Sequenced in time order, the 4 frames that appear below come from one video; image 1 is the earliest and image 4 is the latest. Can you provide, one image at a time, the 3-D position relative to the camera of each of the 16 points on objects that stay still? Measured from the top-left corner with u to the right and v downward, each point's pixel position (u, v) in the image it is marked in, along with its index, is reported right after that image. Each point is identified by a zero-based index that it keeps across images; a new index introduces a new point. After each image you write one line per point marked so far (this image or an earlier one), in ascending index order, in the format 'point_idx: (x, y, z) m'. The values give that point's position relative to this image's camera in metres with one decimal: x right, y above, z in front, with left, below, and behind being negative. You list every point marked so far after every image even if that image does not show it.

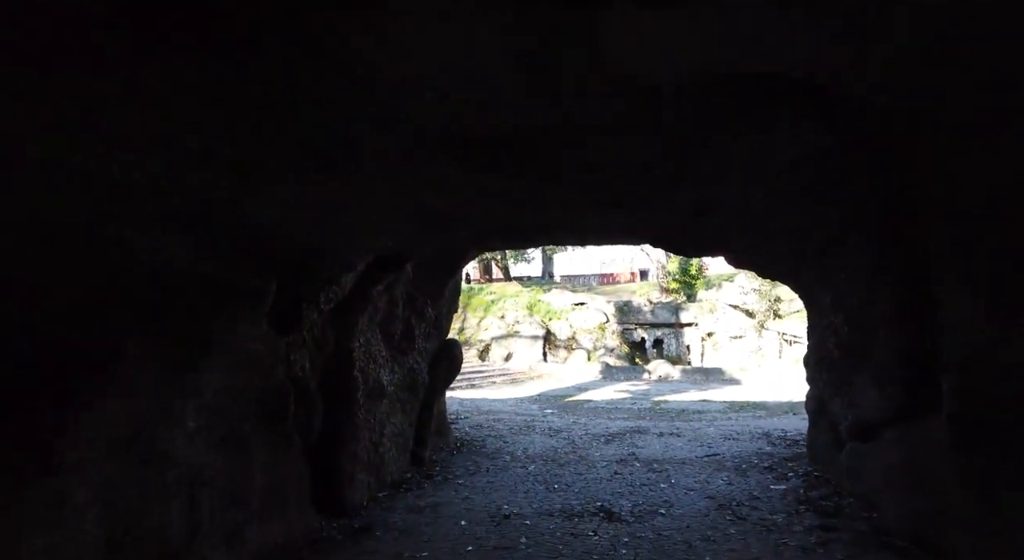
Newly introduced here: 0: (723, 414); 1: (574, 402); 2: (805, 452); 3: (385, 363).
0: (+3.4, -2.2, +11.3) m
1: (+1.2, -2.4, +13.7) m
2: (+2.8, -1.7, +6.7) m
3: (-1.0, -0.7, +5.8) m
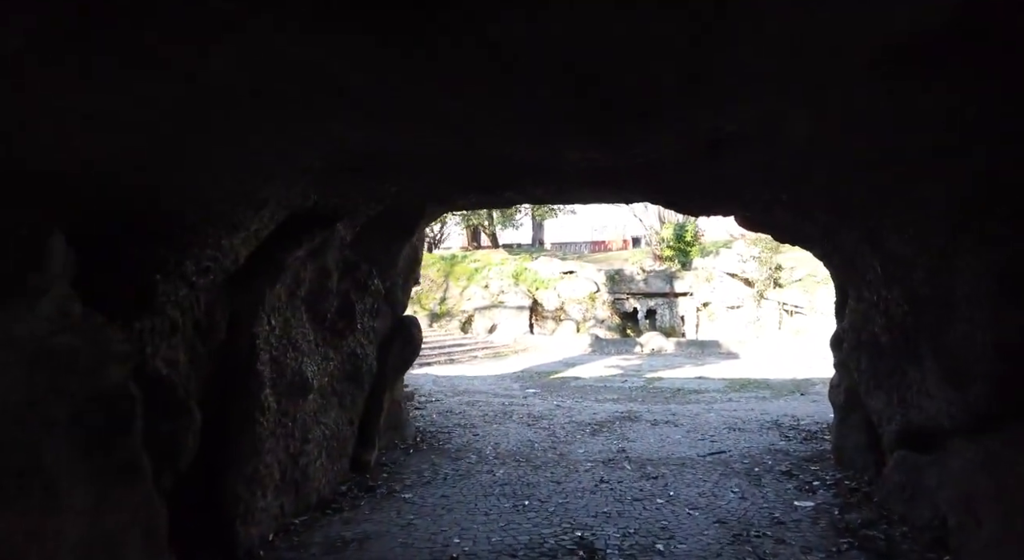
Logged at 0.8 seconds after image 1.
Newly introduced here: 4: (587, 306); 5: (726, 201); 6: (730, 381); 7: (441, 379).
0: (+3.1, -1.7, +10.2) m
1: (+0.8, -1.8, +12.6) m
2: (+2.6, -1.4, +5.6) m
3: (-1.3, -0.5, +4.6) m
4: (+2.1, -0.7, +19.7) m
5: (+1.4, +0.5, +4.7) m
6: (+3.6, -1.7, +11.7) m
7: (-1.2, -1.8, +12.4) m
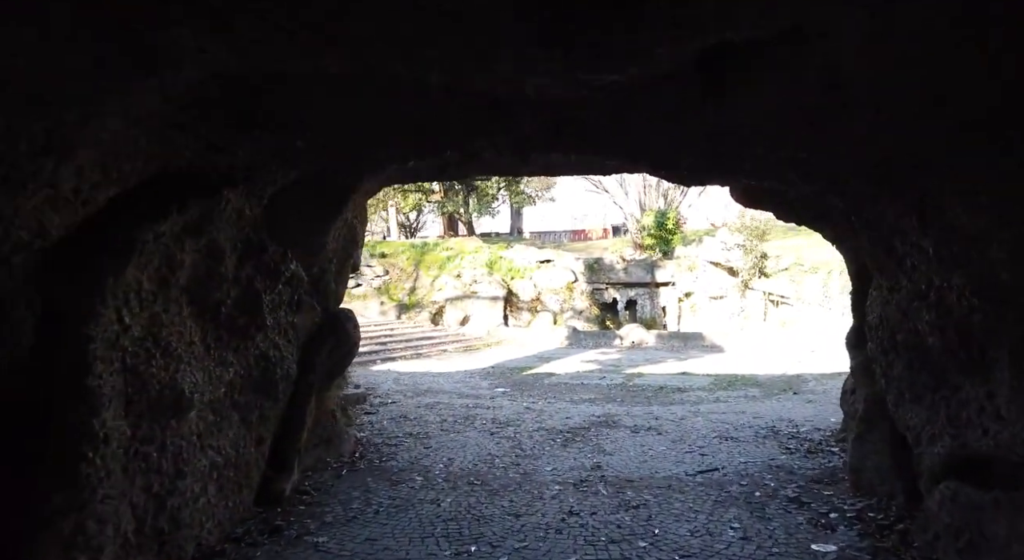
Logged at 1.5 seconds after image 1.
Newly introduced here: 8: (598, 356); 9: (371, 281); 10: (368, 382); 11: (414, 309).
0: (+2.6, -1.5, +9.3) m
1: (+0.3, -1.6, +11.6) m
2: (+2.2, -1.3, +4.7) m
3: (-1.6, -0.4, +3.6) m
4: (+1.4, -0.4, +18.7) m
5: (+1.1, +0.6, +3.7) m
6: (+3.2, -1.5, +10.8) m
7: (-1.8, -1.6, +11.4) m
8: (+1.7, -1.5, +14.2) m
9: (-4.0, 0.0, +19.6) m
10: (-2.2, -1.5, +10.5) m
11: (-2.6, -0.8, +18.6) m
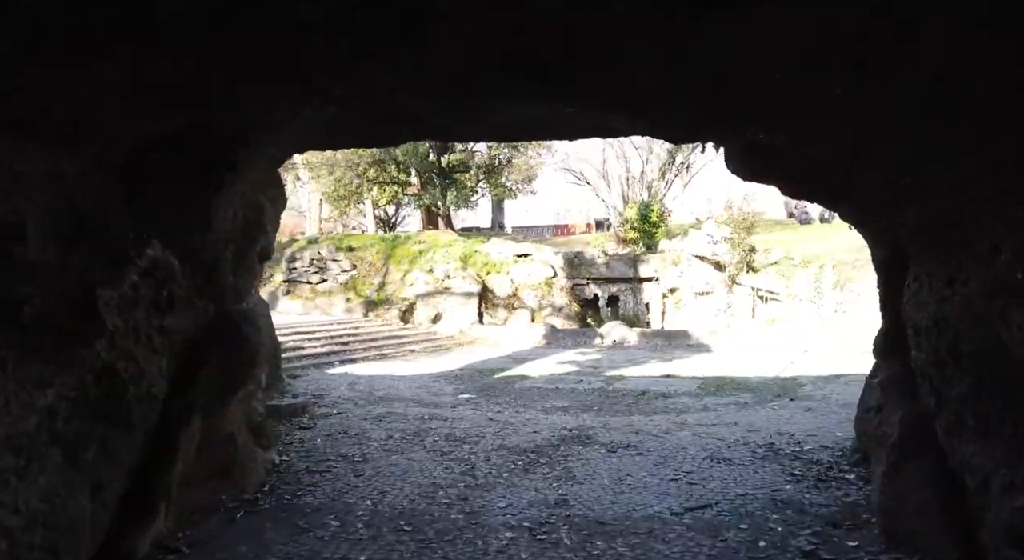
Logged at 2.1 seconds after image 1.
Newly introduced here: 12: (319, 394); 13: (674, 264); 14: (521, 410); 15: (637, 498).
0: (+2.2, -1.5, +8.4) m
1: (-0.1, -1.5, +10.6) m
2: (+1.9, -1.3, +3.8) m
3: (-1.9, -0.3, +2.5) m
4: (+0.8, -0.3, +17.7) m
5: (+0.8, +0.7, +2.7) m
6: (+2.7, -1.4, +9.9) m
7: (-2.2, -1.5, +10.3) m
8: (+1.2, -1.4, +13.2) m
9: (-4.6, +0.1, +18.5) m
10: (-2.6, -1.5, +9.5) m
11: (-3.2, -0.6, +17.5) m
12: (-2.5, -1.5, +9.0) m
13: (+4.0, +0.4, +17.6) m
14: (+0.1, -1.5, +8.0) m
15: (+0.8, -1.4, +4.4) m
